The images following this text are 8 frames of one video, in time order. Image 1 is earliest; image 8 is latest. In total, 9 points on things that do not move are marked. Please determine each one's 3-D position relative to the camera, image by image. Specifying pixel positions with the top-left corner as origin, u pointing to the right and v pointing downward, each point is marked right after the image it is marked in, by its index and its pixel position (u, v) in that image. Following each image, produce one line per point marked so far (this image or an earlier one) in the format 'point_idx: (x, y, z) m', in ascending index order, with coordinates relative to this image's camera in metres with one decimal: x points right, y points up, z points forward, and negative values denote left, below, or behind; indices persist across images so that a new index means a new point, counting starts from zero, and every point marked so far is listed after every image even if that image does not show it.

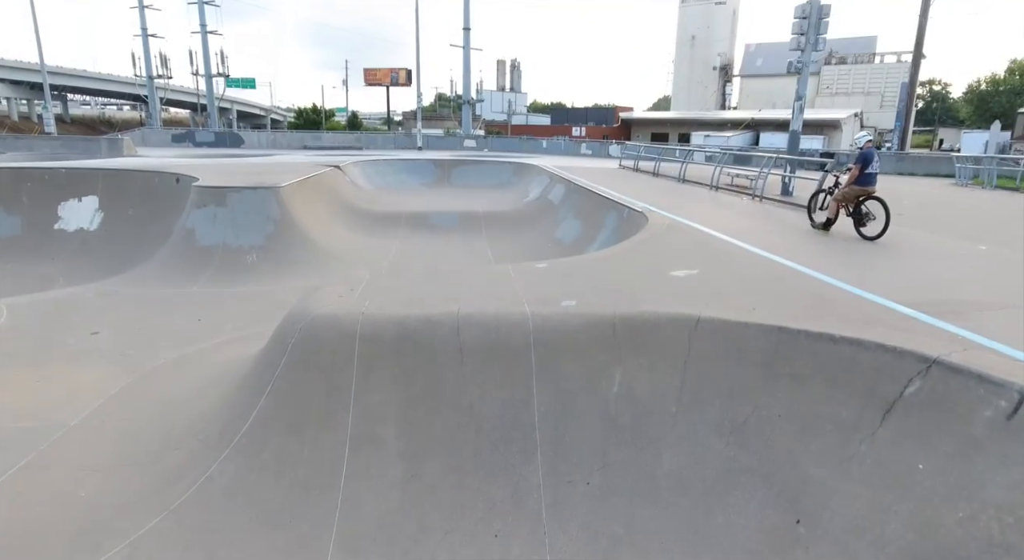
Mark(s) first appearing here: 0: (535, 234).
0: (+0.5, +1.1, +12.5) m
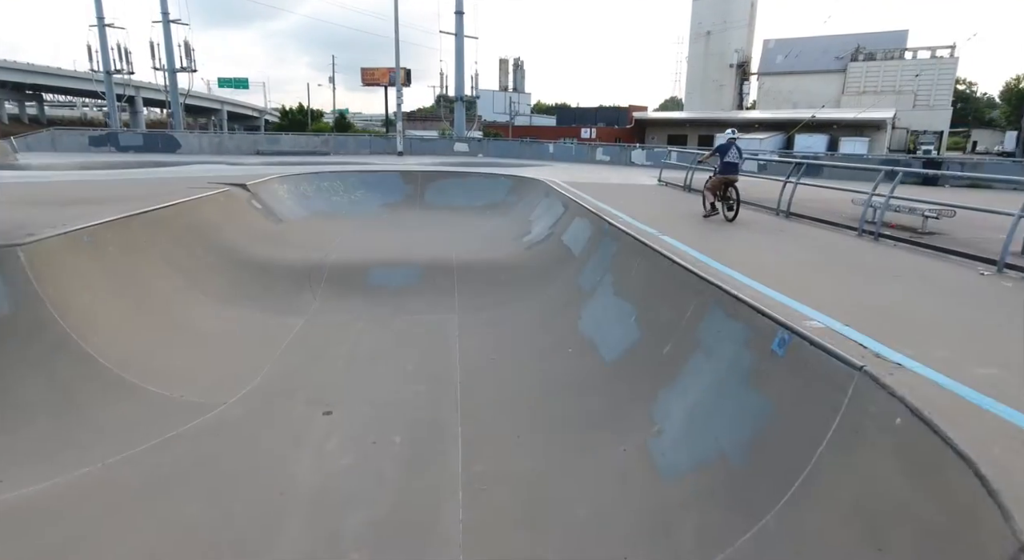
0: (+0.4, -0.4, +7.2) m
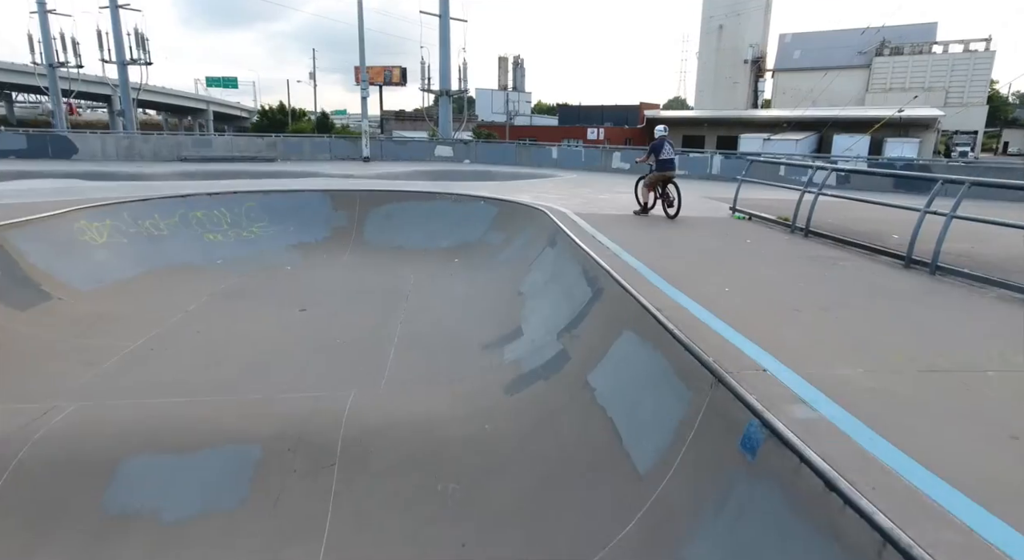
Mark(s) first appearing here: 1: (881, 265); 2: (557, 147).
0: (+0.1, -1.8, +2.1) m
1: (+3.6, +0.1, +5.1) m
2: (+1.6, +4.9, +19.3) m
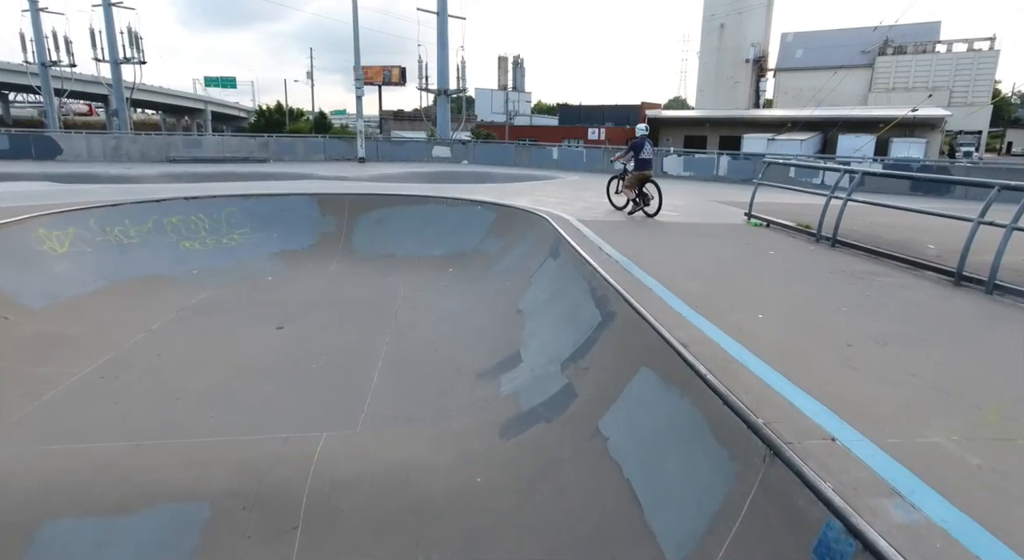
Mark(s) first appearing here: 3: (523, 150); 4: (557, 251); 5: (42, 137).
0: (+0.1, -2.0, +1.5) m
1: (+3.6, 0.0, +4.5) m
2: (+1.6, +4.7, +18.7) m
3: (+0.4, +4.8, +19.5) m
4: (+0.5, +0.3, +6.0) m
5: (-15.4, +4.7, +17.2) m
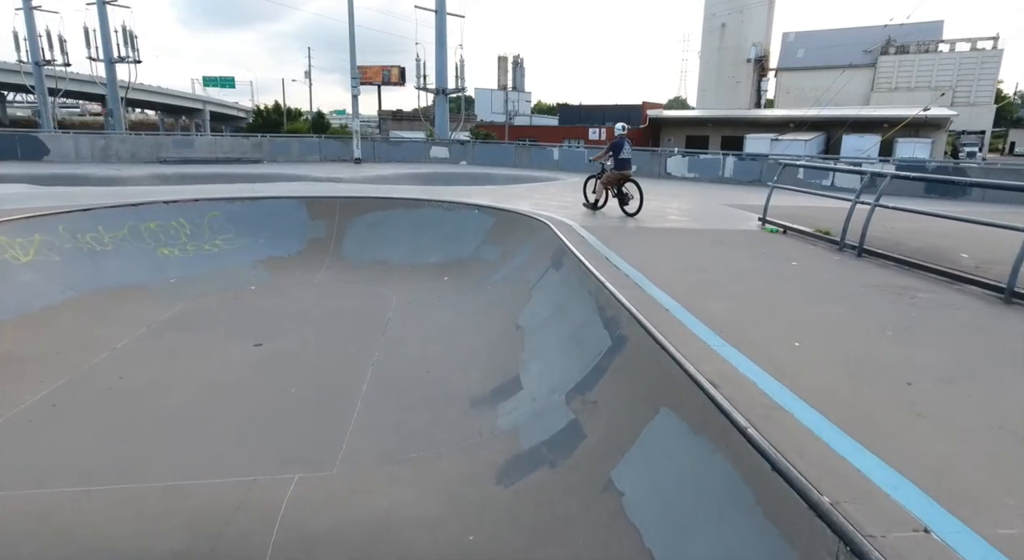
0: (+0.1, -2.1, +1.0) m
1: (+3.6, -0.1, +4.1) m
2: (+1.6, +4.6, +18.2) m
3: (+0.4, +4.7, +19.0) m
4: (+0.5, +0.2, +5.6) m
5: (-15.4, +4.6, +16.7) m
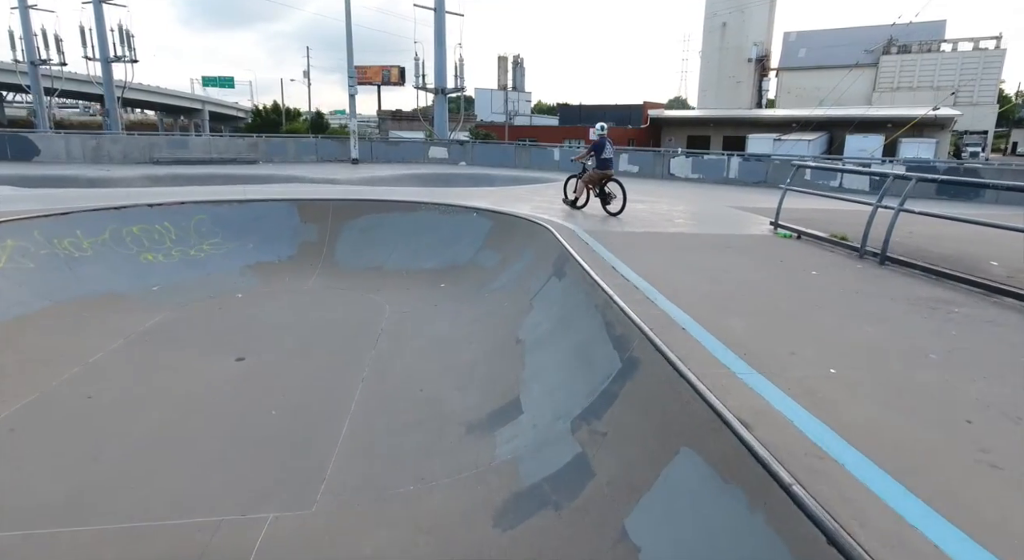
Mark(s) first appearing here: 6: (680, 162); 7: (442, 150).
0: (+0.1, -2.2, +0.7) m
1: (+3.6, -0.2, +3.7) m
2: (+1.6, +4.5, +17.9) m
3: (+0.4, +4.6, +18.7) m
4: (+0.5, +0.1, +5.2) m
5: (-15.4, +4.5, +16.3) m
6: (+5.0, +3.6, +15.8) m
7: (-2.6, +4.8, +19.6) m
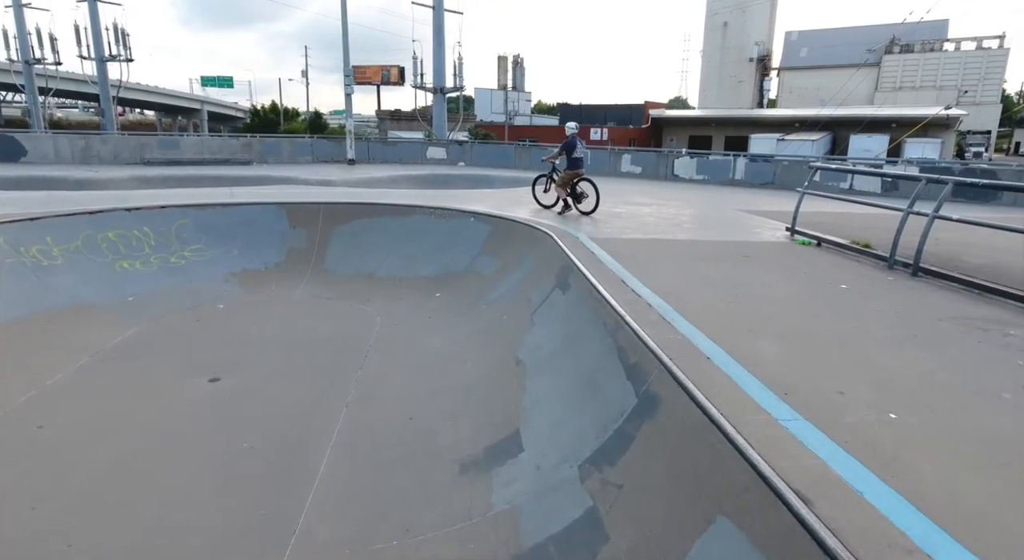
0: (+0.1, -2.3, +0.2) m
1: (+3.6, -0.4, +3.3) m
2: (+1.6, +4.4, +17.5) m
3: (+0.4, +4.5, +18.3) m
4: (+0.5, 0.0, +4.8) m
5: (-15.4, +4.3, +15.9) m
6: (+5.0, +3.4, +15.3) m
7: (-2.6, +4.7, +19.2) m
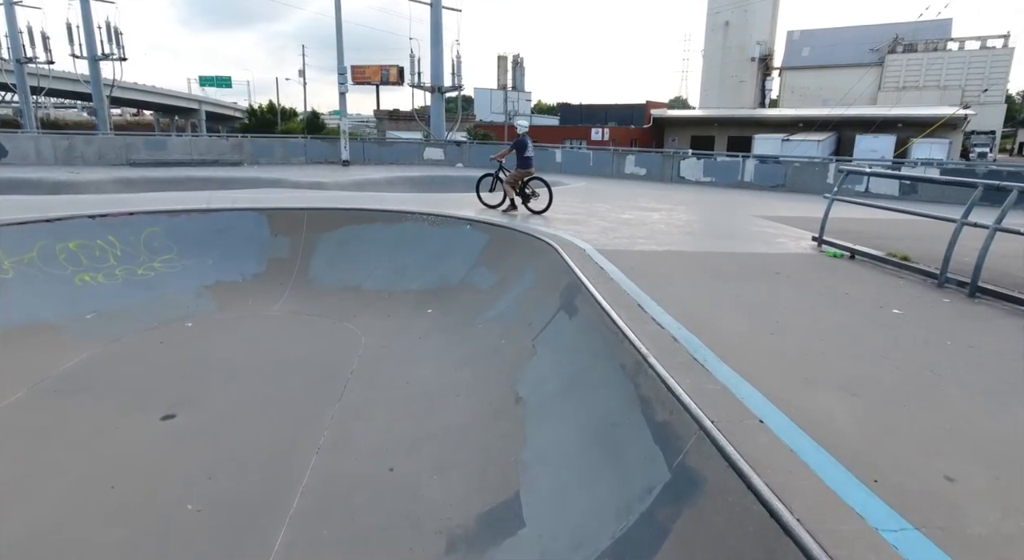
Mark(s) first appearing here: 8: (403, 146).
0: (+0.1, -2.5, -0.4) m
1: (+3.6, -0.5, +2.7) m
2: (+1.6, +4.2, +16.9) m
3: (+0.4, +4.3, +17.7) m
4: (+0.5, -0.2, +4.2) m
5: (-15.4, +4.2, +15.3) m
6: (+5.0, +3.3, +14.7) m
7: (-2.6, +4.6, +18.6) m
8: (-3.9, +4.8, +18.8) m
